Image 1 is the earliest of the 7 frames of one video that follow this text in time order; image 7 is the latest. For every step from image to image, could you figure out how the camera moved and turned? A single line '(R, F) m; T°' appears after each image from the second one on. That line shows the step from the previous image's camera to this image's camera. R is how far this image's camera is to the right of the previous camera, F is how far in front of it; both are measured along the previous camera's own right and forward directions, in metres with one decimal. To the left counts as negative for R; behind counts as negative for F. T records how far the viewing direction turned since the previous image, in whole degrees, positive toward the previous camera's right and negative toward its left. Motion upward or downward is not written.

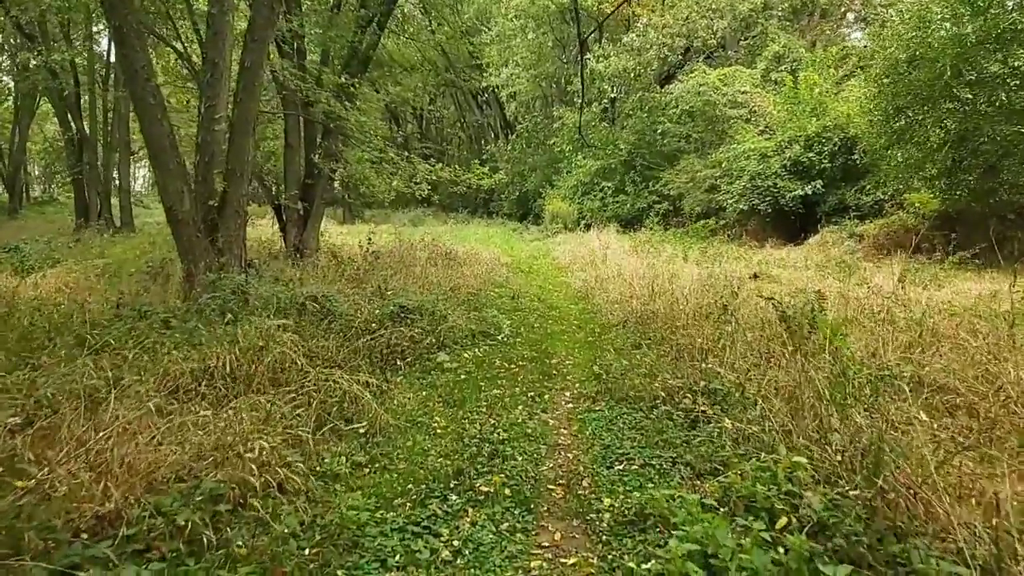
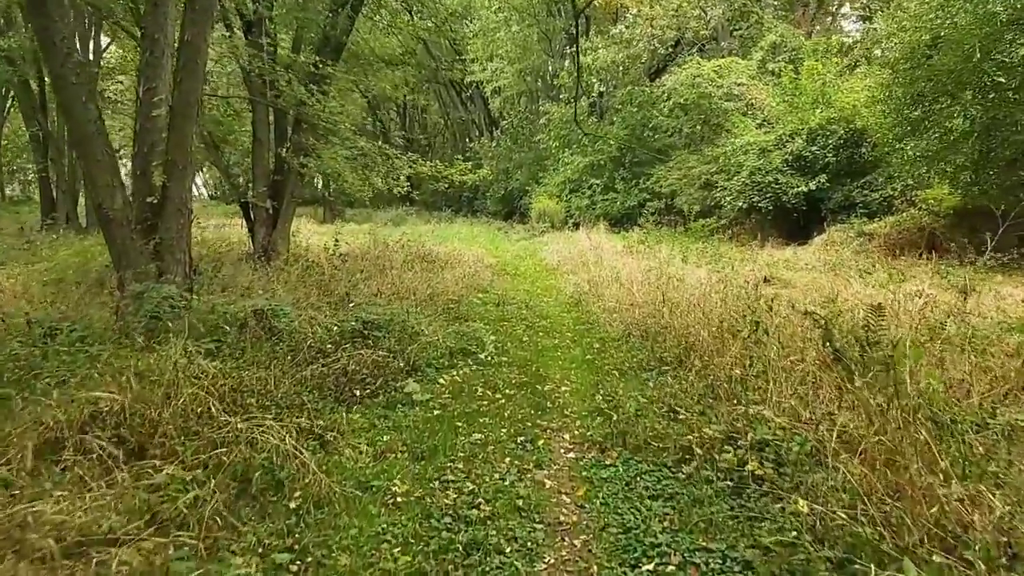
(0.0, +1.0) m; +1°
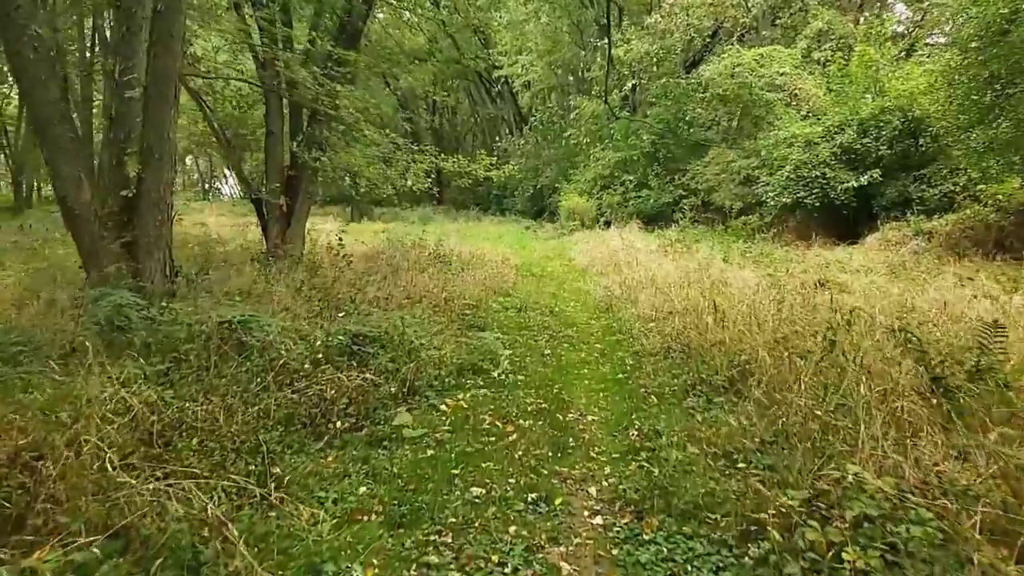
(+0.1, +0.9) m; -2°
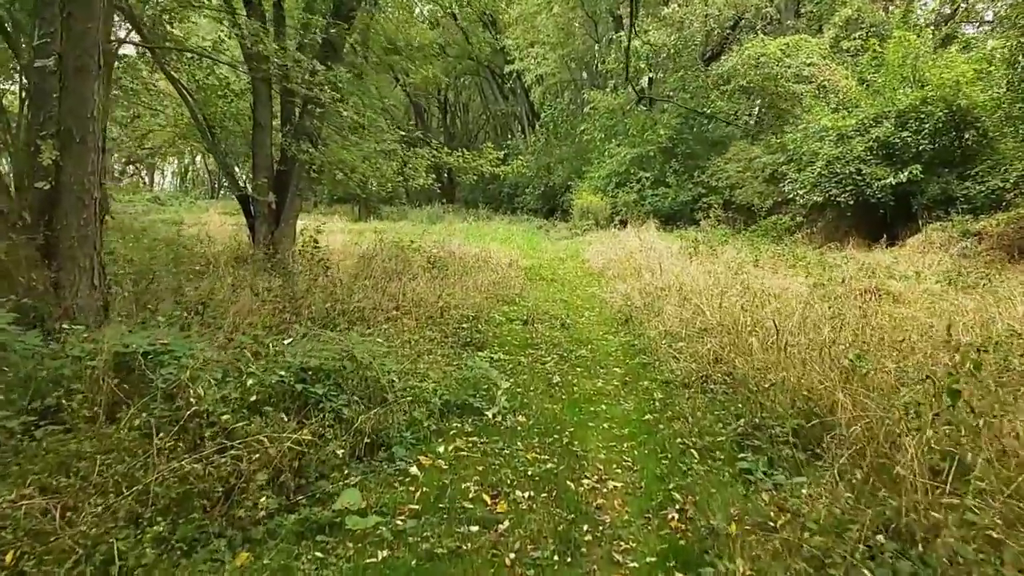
(+0.1, +1.1) m; -1°
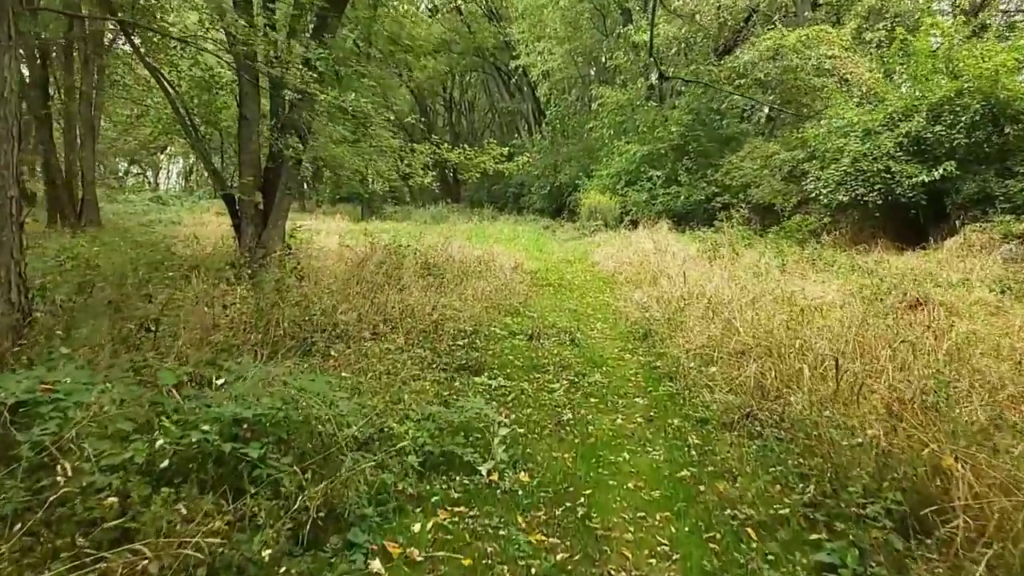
(0.0, +0.9) m; 0°
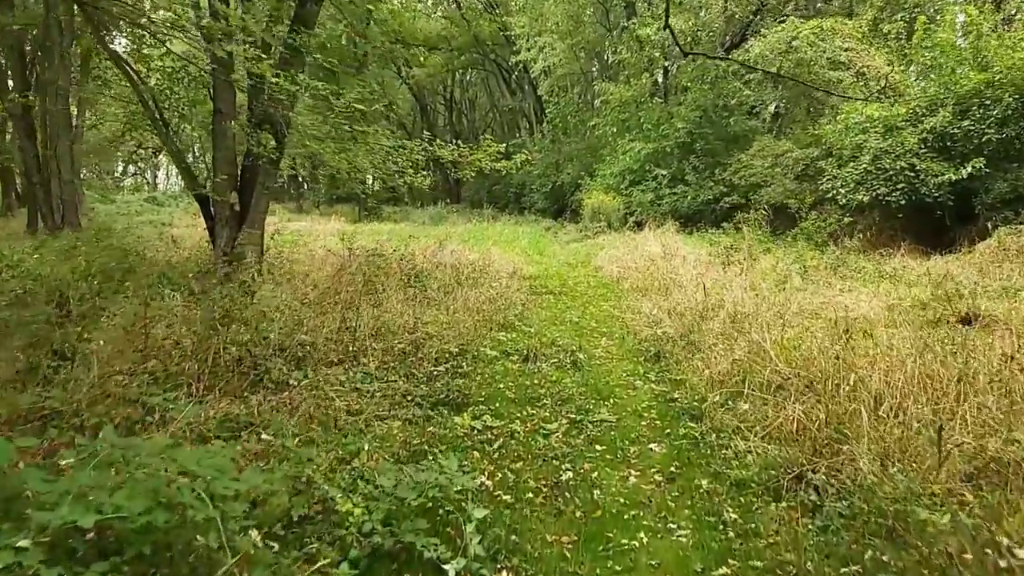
(+0.1, +0.9) m; 0°
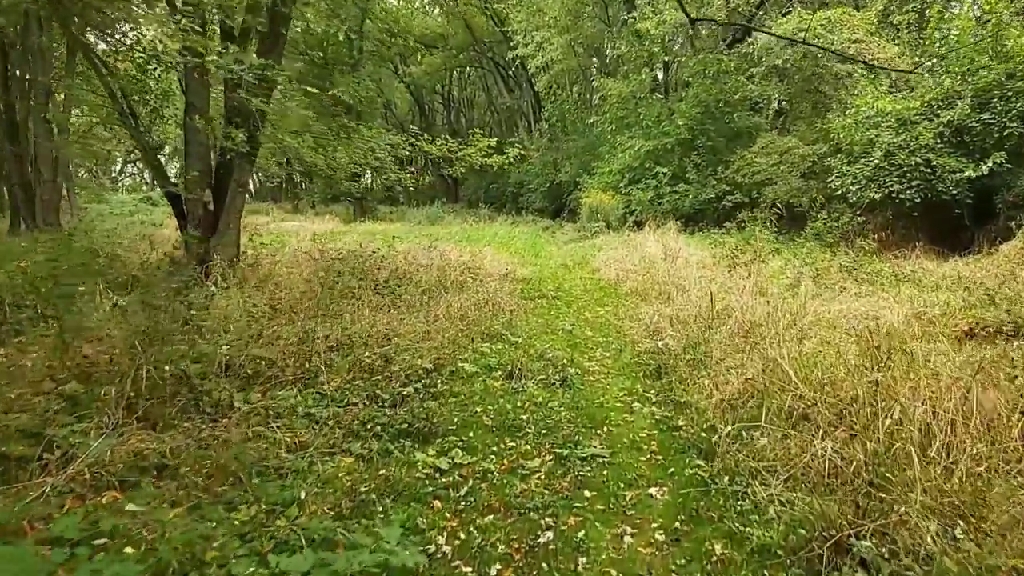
(+0.1, +0.7) m; 0°
